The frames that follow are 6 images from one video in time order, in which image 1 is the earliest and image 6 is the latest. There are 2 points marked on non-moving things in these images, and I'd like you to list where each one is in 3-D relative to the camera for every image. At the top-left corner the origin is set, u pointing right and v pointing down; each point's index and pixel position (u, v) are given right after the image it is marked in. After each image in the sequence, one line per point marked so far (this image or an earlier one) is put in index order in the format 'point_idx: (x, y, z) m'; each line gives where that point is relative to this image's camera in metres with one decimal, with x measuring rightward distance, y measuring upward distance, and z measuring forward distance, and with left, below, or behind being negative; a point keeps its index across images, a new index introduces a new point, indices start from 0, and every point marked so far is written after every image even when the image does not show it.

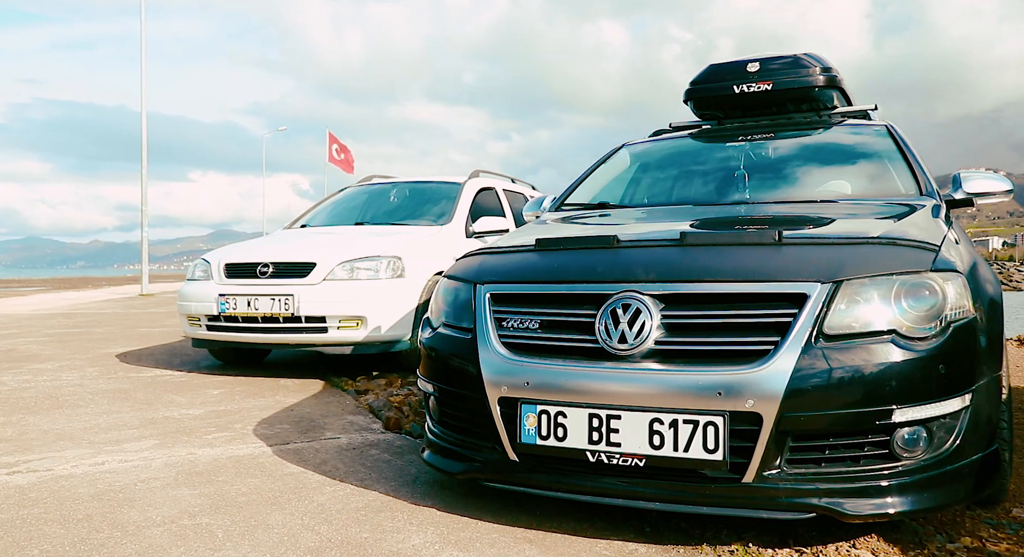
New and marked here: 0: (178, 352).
0: (-3.1, -0.7, +6.4) m
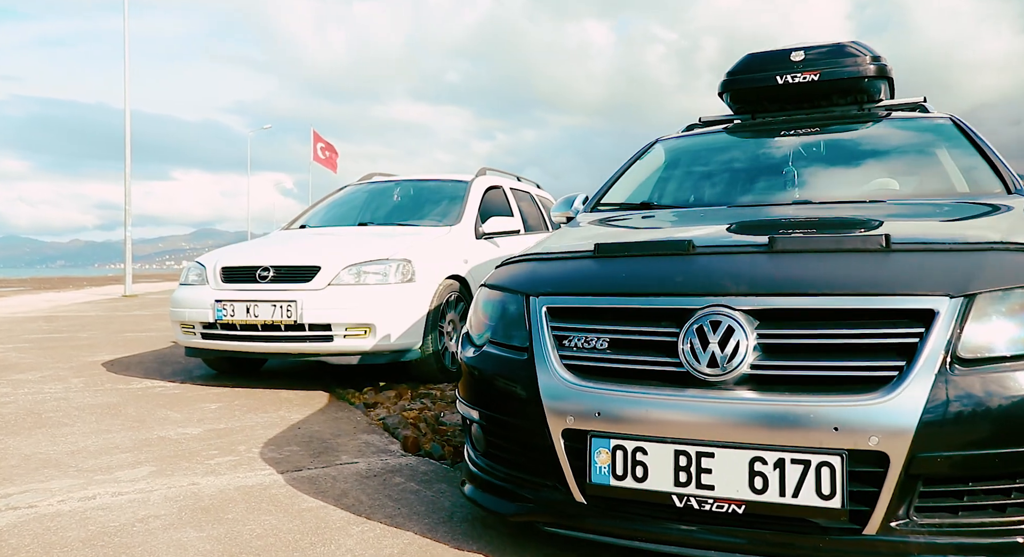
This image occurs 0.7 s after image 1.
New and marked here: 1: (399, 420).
0: (-3.0, -0.7, +6.1) m
1: (-0.6, -0.8, +3.7) m
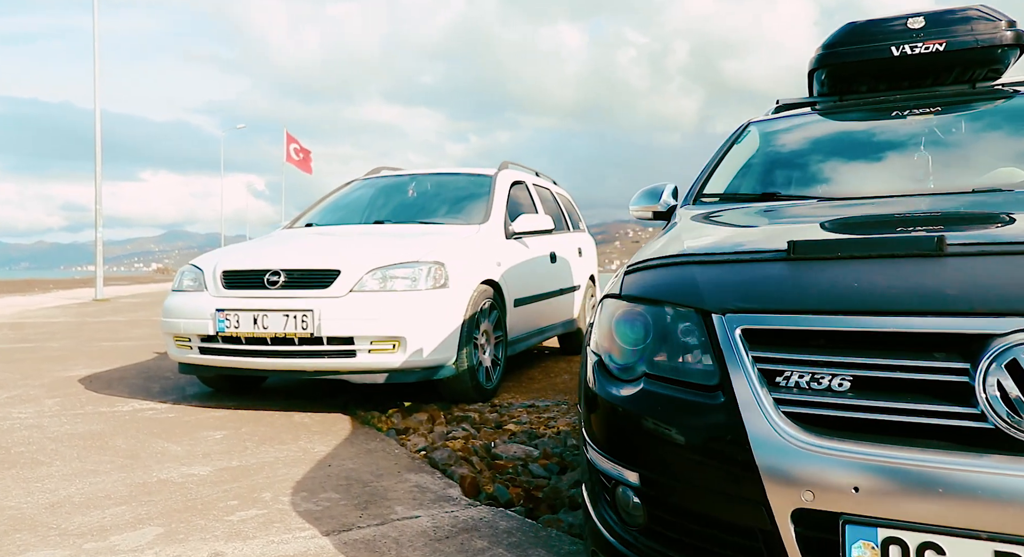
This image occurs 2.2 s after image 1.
0: (-2.8, -0.8, +5.4) m
1: (-0.3, -0.8, +3.1) m
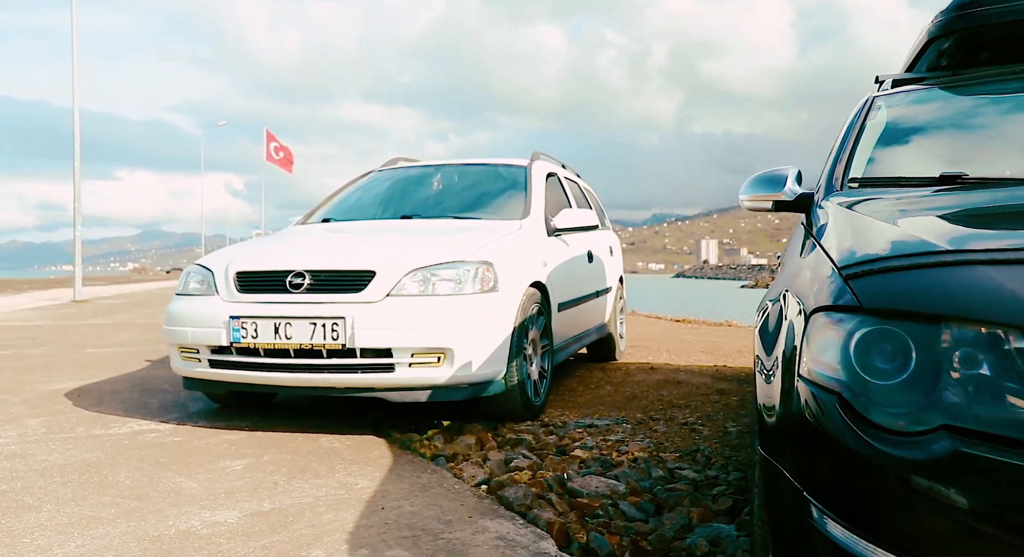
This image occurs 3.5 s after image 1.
0: (-2.5, -0.8, +4.9) m
1: (0.0, -0.8, +2.6) m
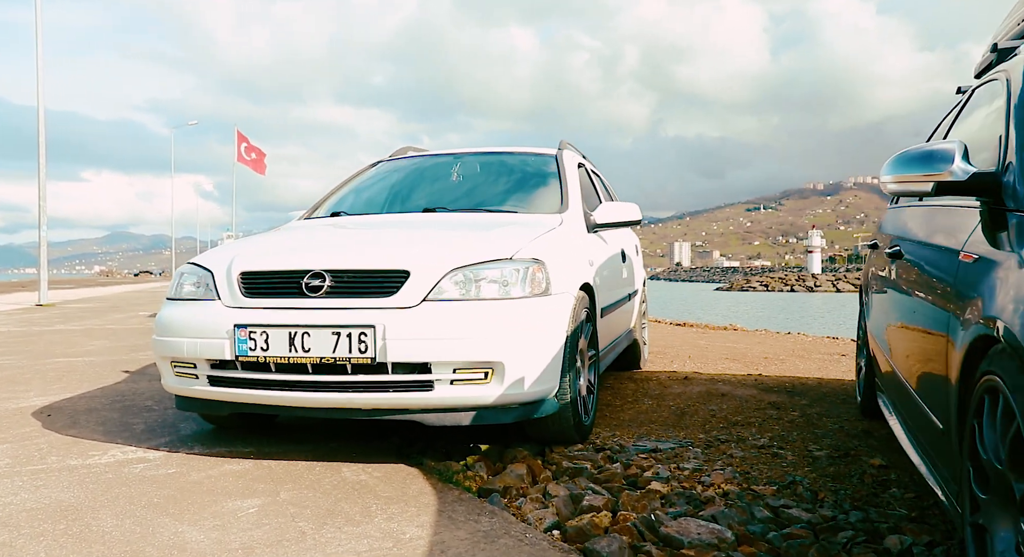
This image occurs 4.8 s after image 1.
0: (-2.4, -0.8, +4.3) m
1: (+0.3, -0.8, +2.1) m
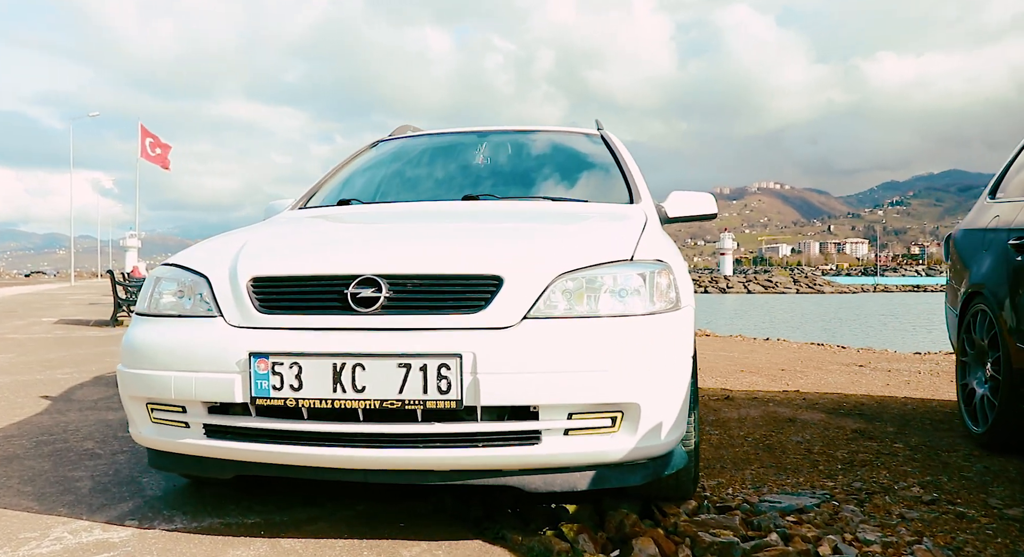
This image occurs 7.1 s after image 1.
0: (-2.1, -0.8, +3.3) m
1: (+0.8, -0.8, +1.4) m
